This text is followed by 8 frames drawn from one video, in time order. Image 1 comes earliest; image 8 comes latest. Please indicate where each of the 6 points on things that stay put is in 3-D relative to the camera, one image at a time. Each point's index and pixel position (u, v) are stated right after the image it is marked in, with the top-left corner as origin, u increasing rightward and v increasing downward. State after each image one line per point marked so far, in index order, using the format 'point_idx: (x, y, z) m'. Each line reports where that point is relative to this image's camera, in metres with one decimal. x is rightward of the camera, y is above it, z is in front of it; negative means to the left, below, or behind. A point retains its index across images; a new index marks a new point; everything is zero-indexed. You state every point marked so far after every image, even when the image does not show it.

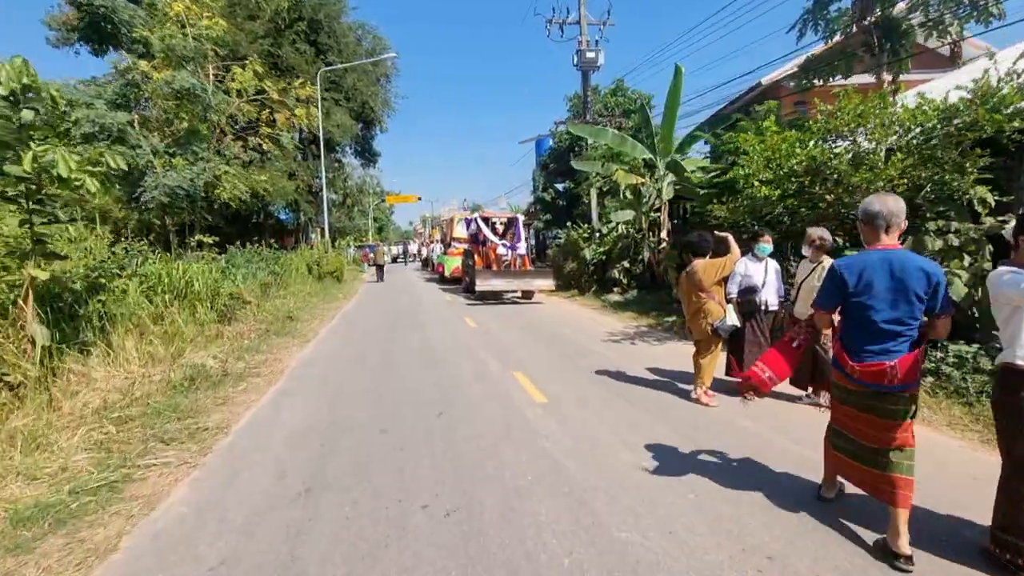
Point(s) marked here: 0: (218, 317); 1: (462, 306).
0: (-6.9, -0.7, +11.8) m
1: (-1.5, -0.5, +14.9) m
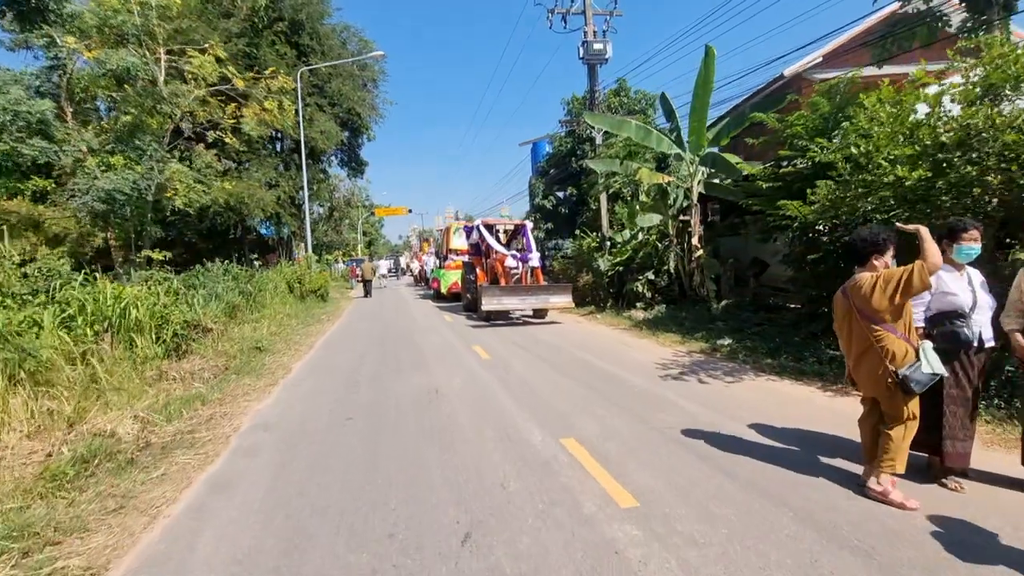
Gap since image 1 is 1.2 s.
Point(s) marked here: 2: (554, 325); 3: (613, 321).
0: (-6.5, -1.2, +9.5) m
1: (-1.2, -1.0, +12.7) m
2: (+1.0, -0.9, +12.6) m
3: (+2.5, -0.8, +13.0) m
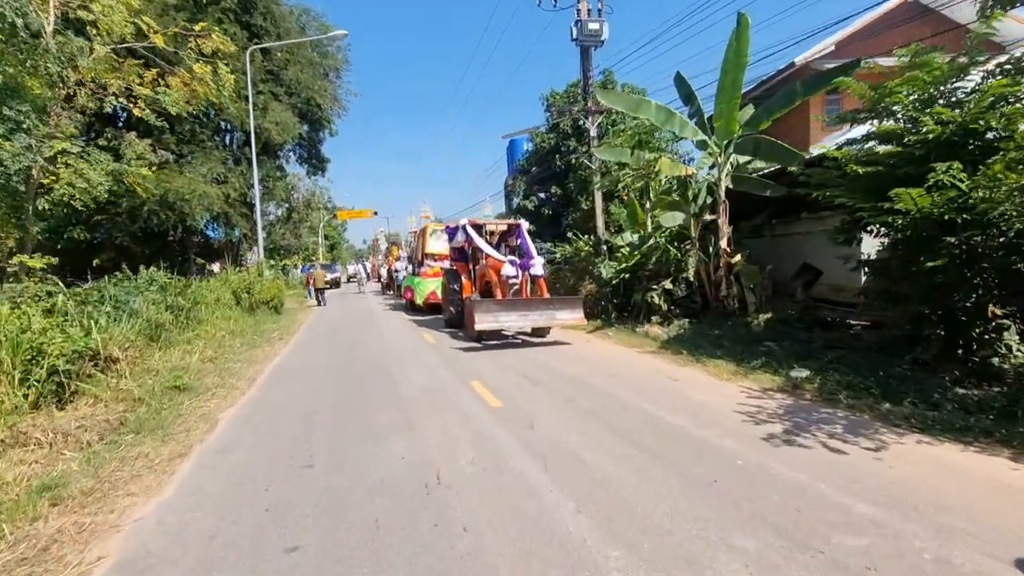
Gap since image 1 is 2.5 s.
0: (-6.3, -1.5, +6.7) m
1: (-1.2, -1.3, +10.3) m
2: (+1.0, -1.2, +10.3) m
3: (+2.5, -1.1, +10.8) m
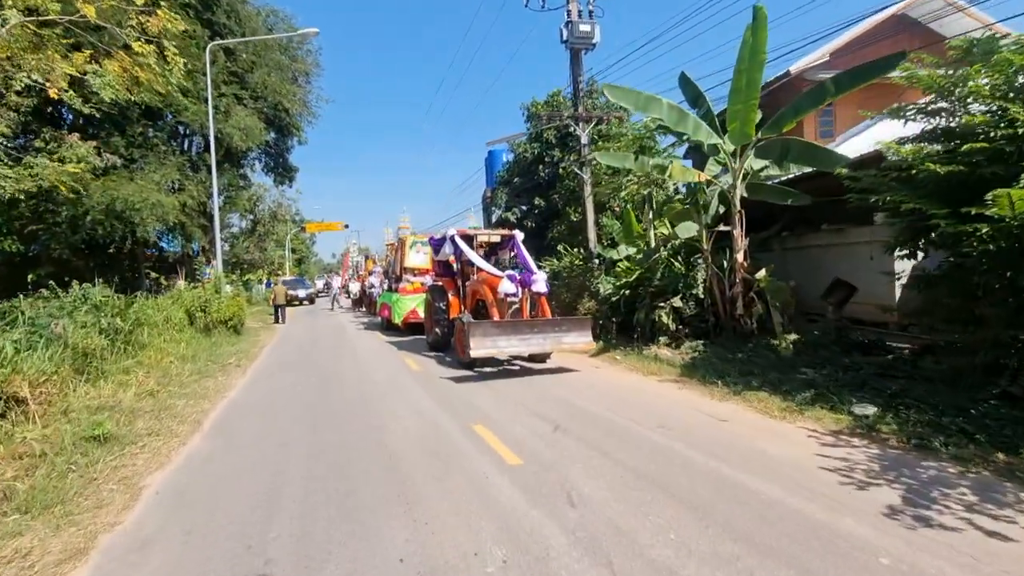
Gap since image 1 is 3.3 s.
0: (-6.1, -1.7, +5.0) m
1: (-1.2, -1.6, +8.8) m
2: (+1.0, -1.5, +9.0) m
3: (+2.4, -1.4, +9.6) m
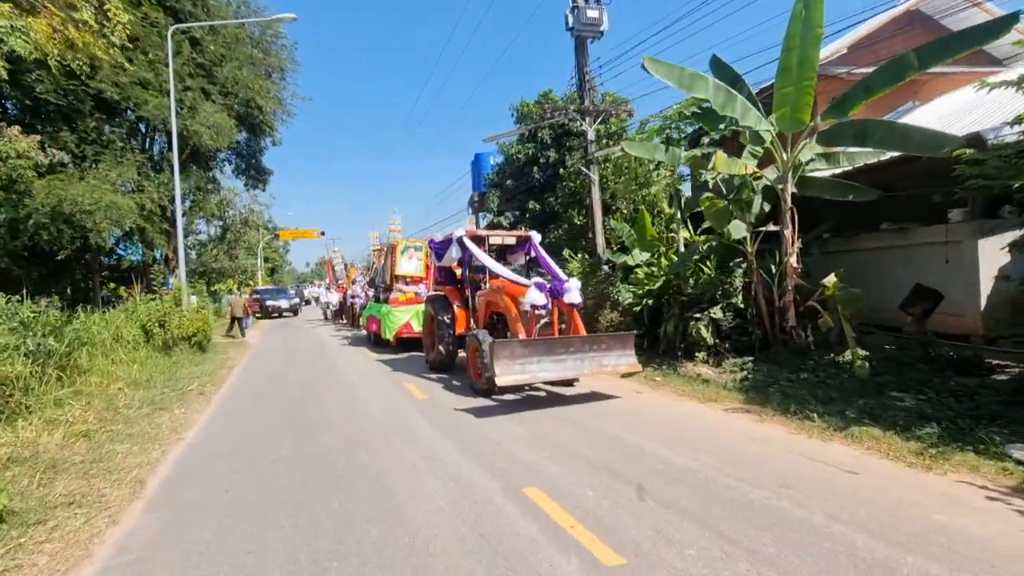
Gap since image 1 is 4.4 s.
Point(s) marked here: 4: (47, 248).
0: (-5.5, -1.8, +3.1) m
1: (-0.8, -1.8, +7.2) m
2: (+1.4, -1.7, +7.5) m
3: (+2.8, -1.6, +8.1) m
4: (-17.3, +1.5, +18.9) m
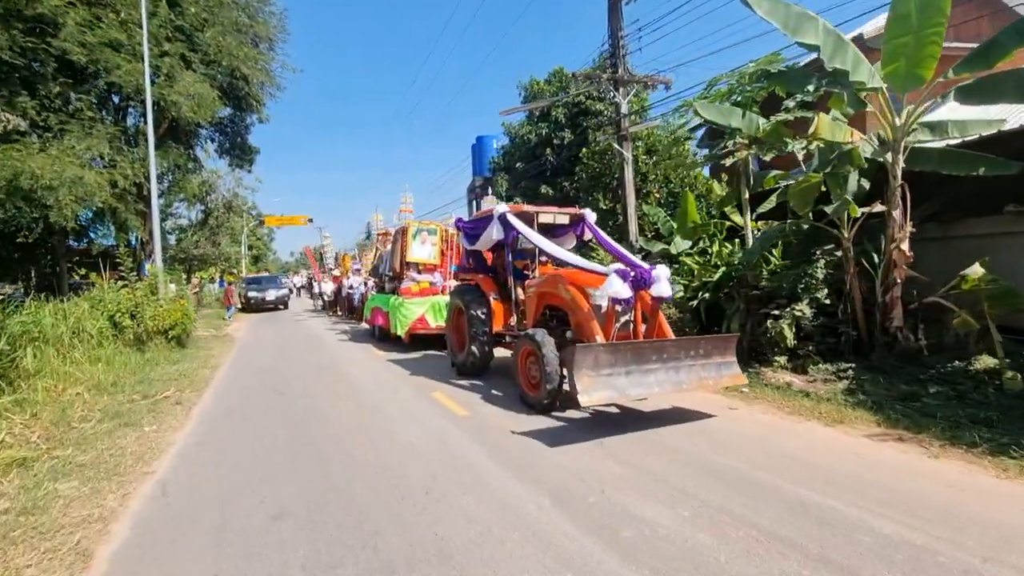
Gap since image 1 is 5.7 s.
0: (-4.6, -1.7, +1.4) m
1: (0.0, -1.6, +5.6) m
2: (+2.2, -1.5, +5.9) m
3: (+3.6, -1.5, +6.6) m
4: (-16.7, +2.0, +16.8) m
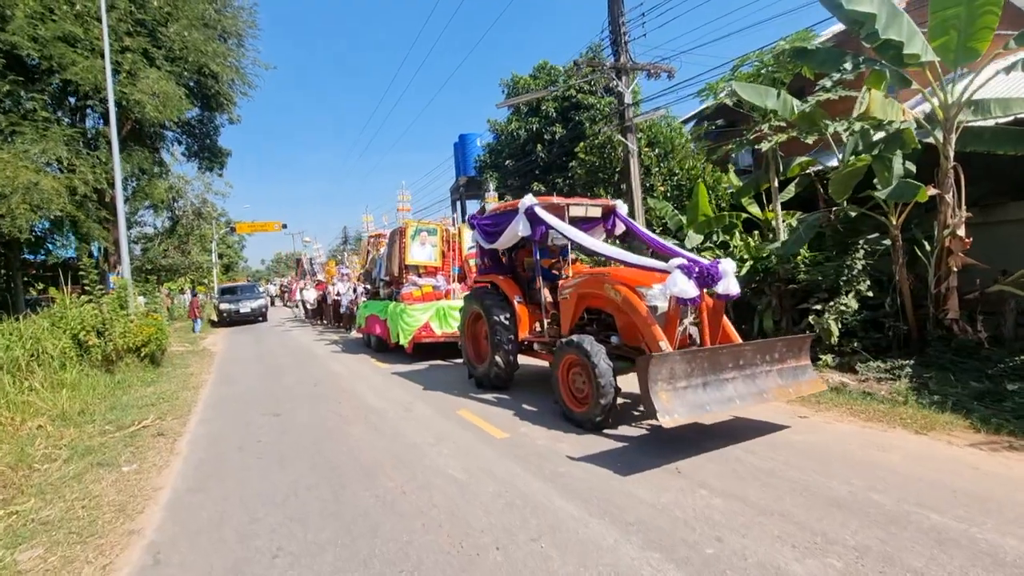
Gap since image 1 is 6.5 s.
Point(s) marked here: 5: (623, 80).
0: (-3.9, -1.8, +0.4) m
1: (+0.5, -1.6, +4.8) m
2: (+2.7, -1.5, +5.3) m
3: (+4.1, -1.4, +6.0) m
4: (-16.8, +1.4, +15.2) m
5: (+2.8, +5.3, +13.0) m
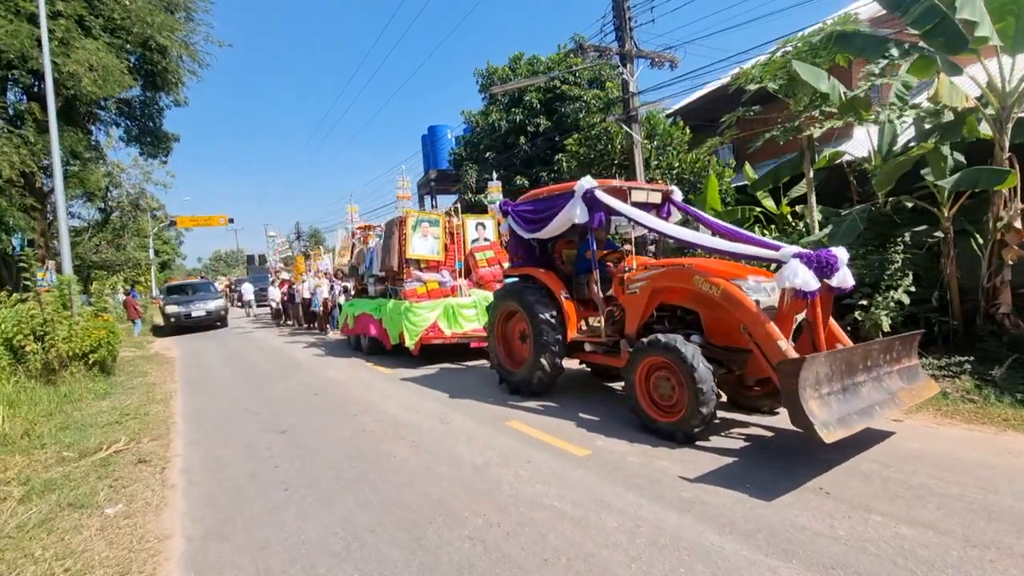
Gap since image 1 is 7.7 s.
0: (-2.6, -1.8, -0.8) m
1: (+1.3, -1.6, +4.1) m
2: (+3.4, -1.4, +4.7) m
3: (+4.7, -1.3, +5.6) m
4: (-17.0, +1.5, +12.7) m
5: (+2.8, +5.4, +12.4) m
